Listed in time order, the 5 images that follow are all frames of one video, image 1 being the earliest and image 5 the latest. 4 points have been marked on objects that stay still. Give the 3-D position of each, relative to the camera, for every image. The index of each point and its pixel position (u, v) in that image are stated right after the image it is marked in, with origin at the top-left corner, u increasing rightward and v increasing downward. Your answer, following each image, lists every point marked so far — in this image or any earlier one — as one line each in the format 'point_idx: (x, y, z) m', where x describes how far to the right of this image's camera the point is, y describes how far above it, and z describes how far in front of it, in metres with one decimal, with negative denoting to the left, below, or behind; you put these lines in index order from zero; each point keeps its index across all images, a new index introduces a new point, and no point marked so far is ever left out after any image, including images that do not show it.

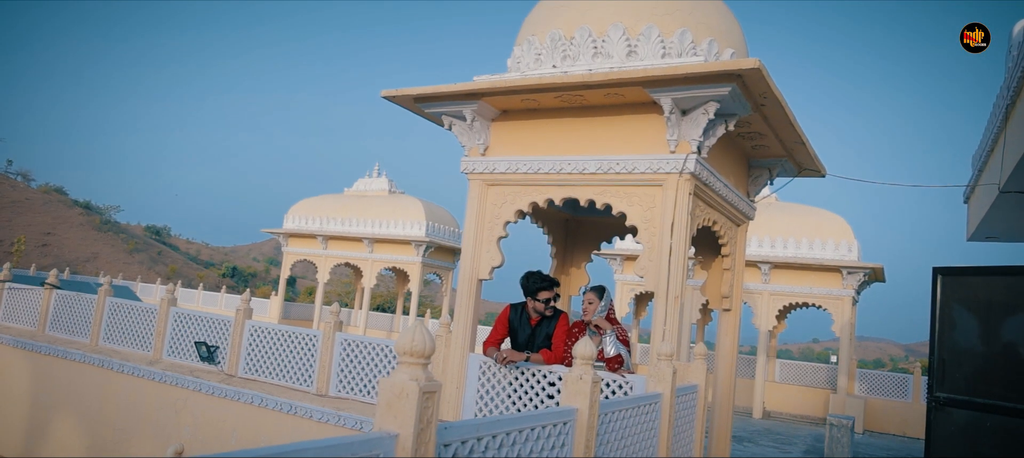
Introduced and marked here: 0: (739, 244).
0: (+2.3, -0.1, +7.1) m
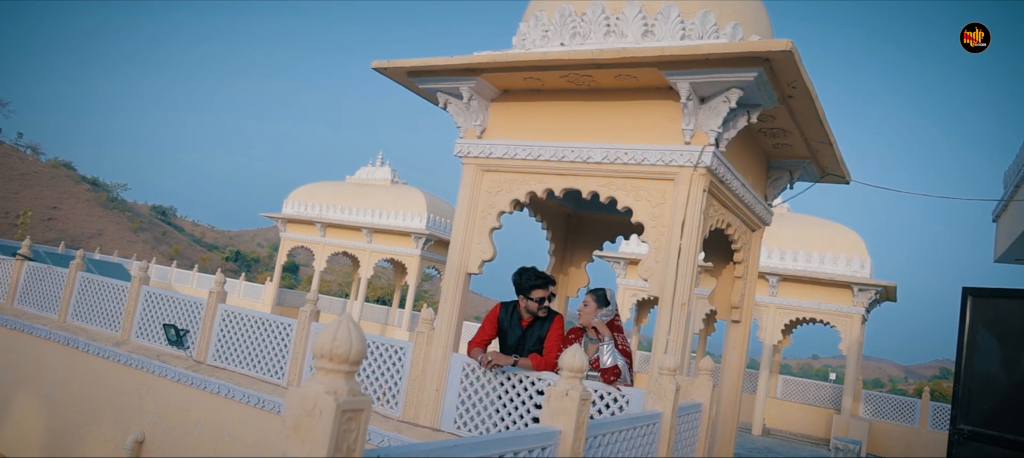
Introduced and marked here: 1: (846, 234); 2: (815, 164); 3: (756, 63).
0: (+2.2, -0.2, +6.6) m
1: (+6.3, -0.1, +13.7) m
2: (+2.7, +0.6, +6.3) m
3: (+1.5, +1.0, +4.4) m
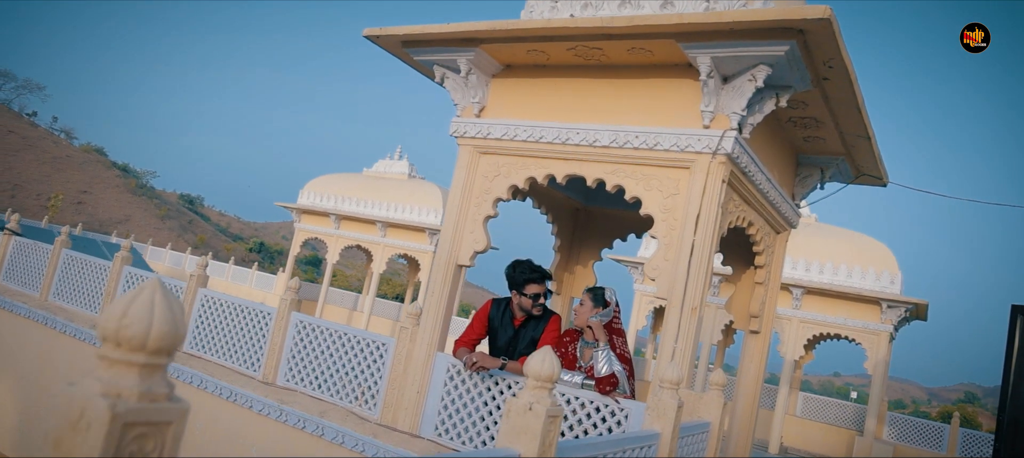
0: (+2.2, -0.2, +6.0) m
1: (+6.6, -0.3, +13.0) m
2: (+2.7, +0.5, +5.7) m
3: (+1.5, +1.0, +3.9) m
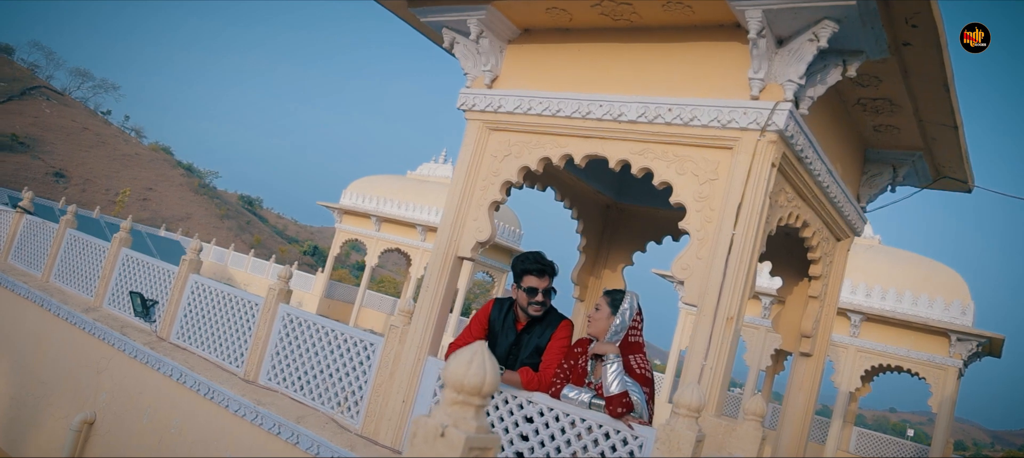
0: (+2.3, -0.3, +5.1) m
1: (+7.1, -0.7, +11.8) m
2: (+2.8, +0.5, +4.9) m
3: (+1.5, +1.1, +3.1) m
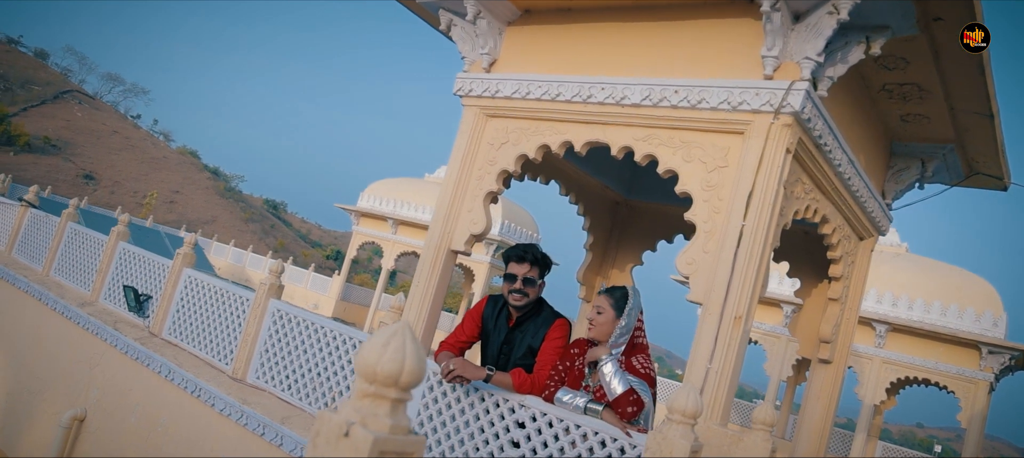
0: (+2.3, -0.3, +4.8) m
1: (+7.3, -0.8, +11.3) m
2: (+2.8, +0.5, +4.5) m
3: (+1.5, +1.1, +2.8) m
